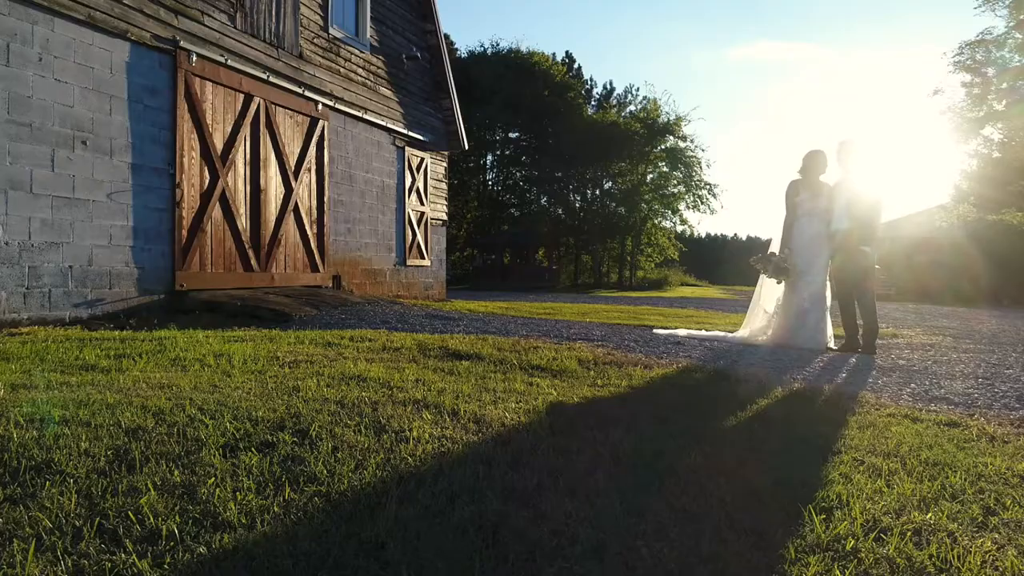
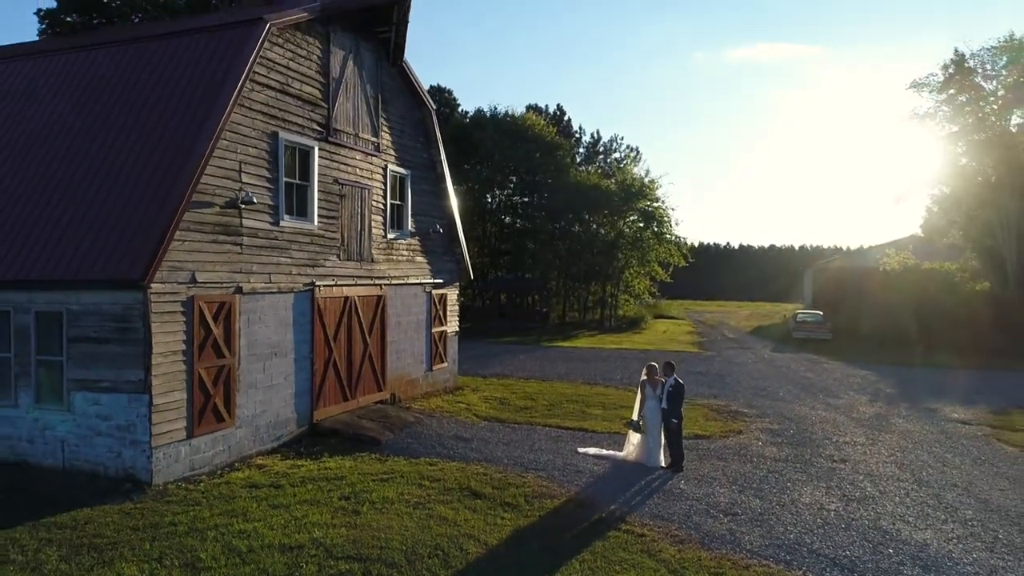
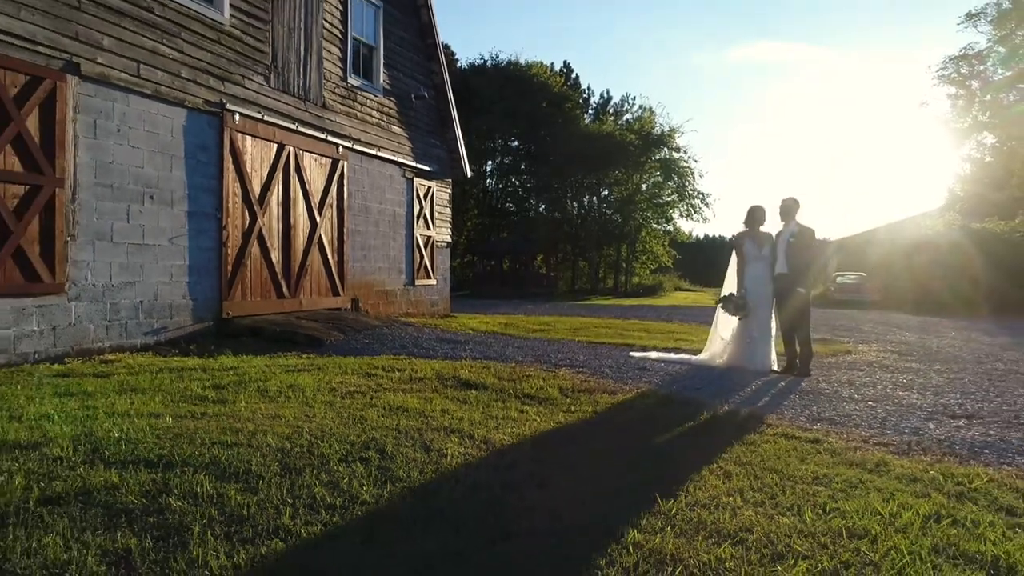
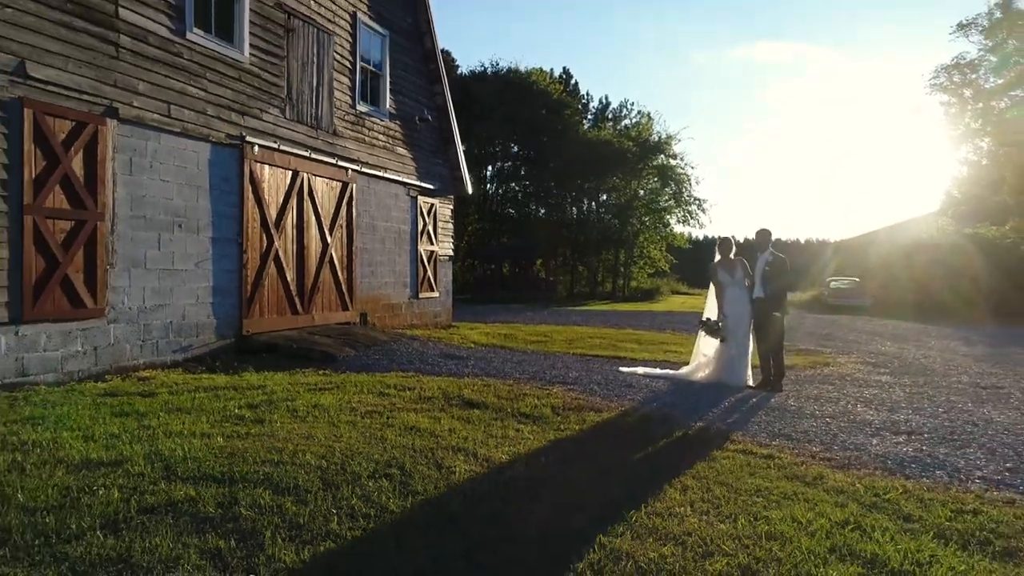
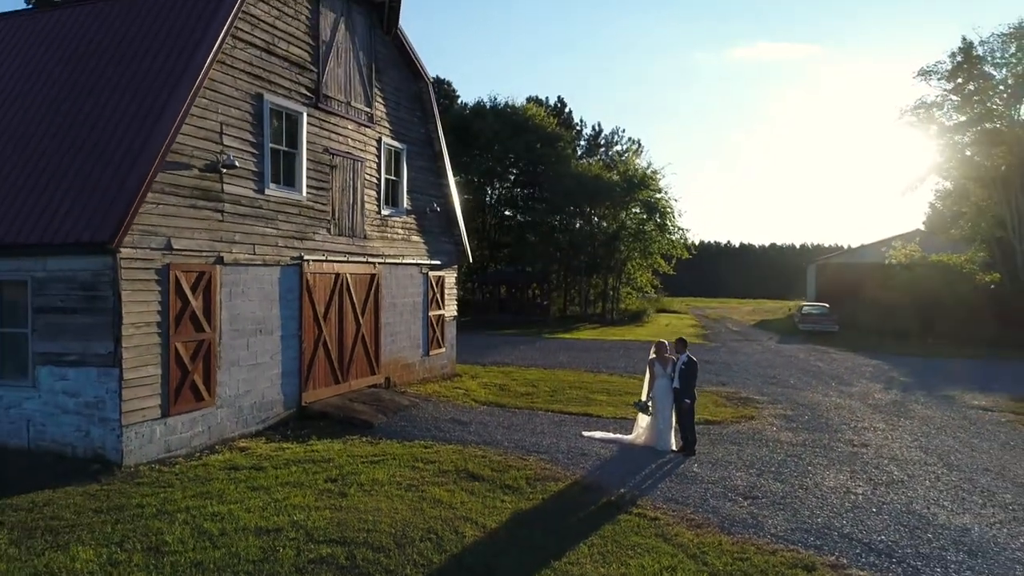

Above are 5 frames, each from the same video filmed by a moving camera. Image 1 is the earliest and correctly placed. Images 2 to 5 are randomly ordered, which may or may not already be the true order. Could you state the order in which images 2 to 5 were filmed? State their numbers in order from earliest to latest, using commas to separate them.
3, 4, 5, 2
